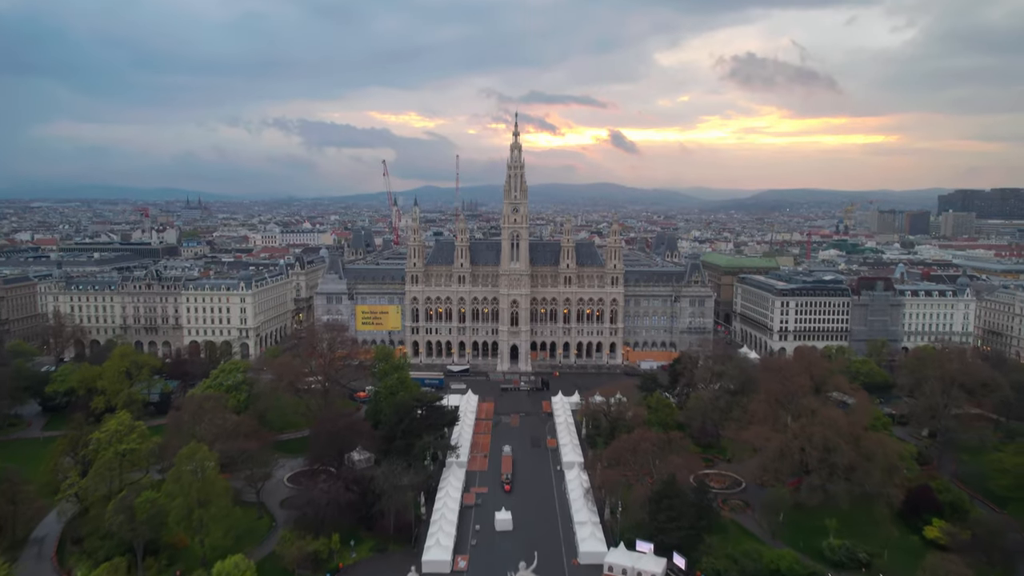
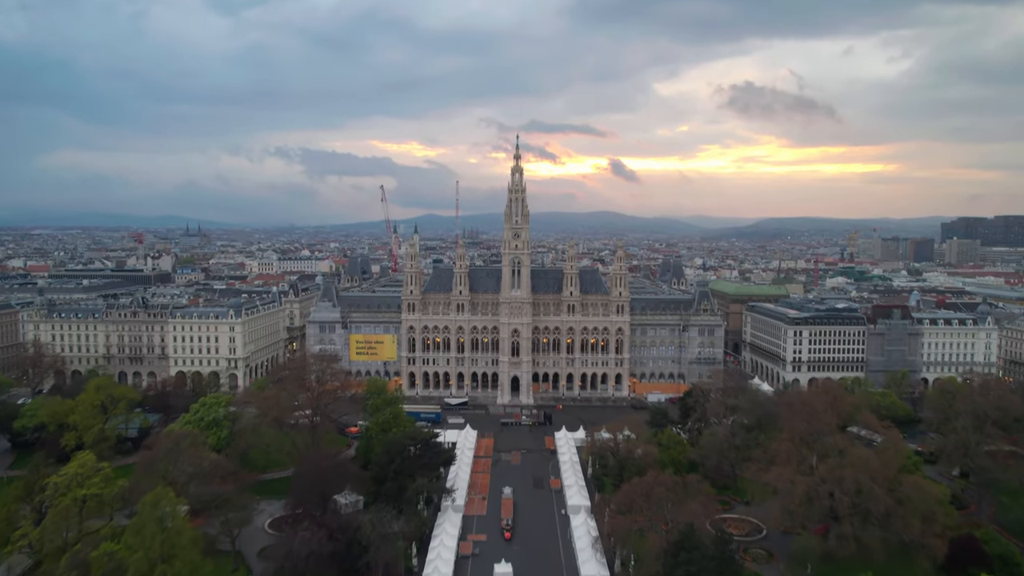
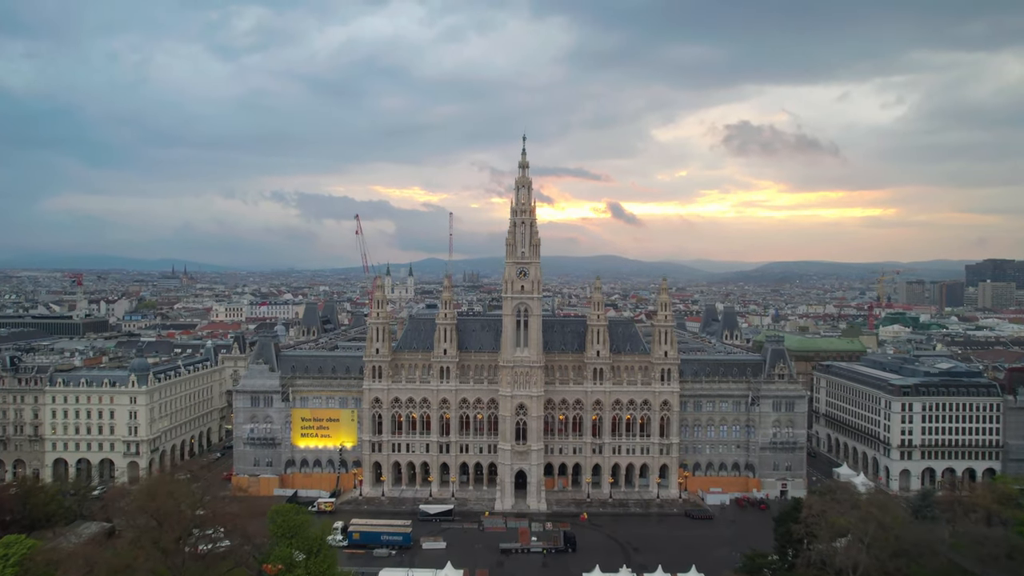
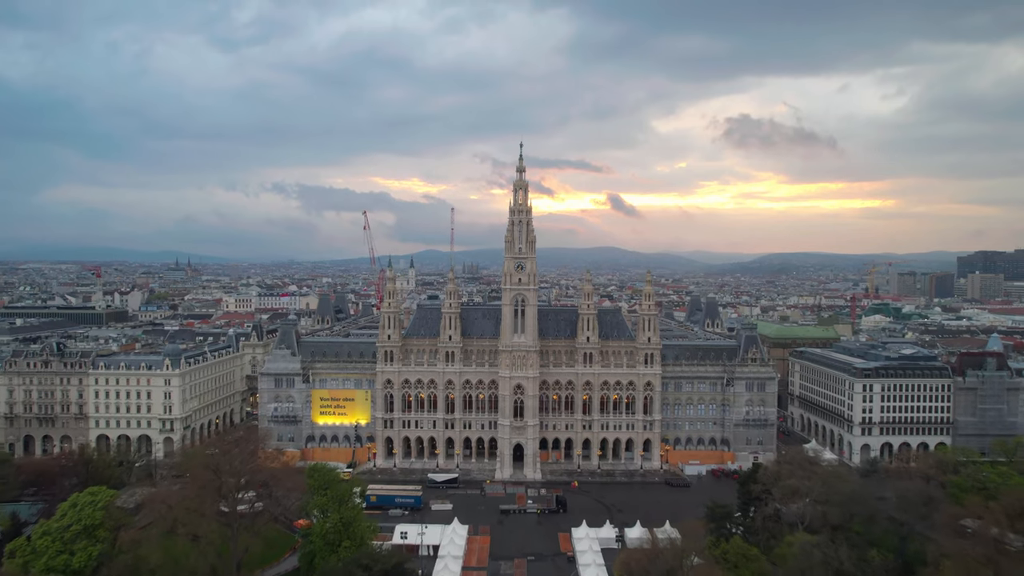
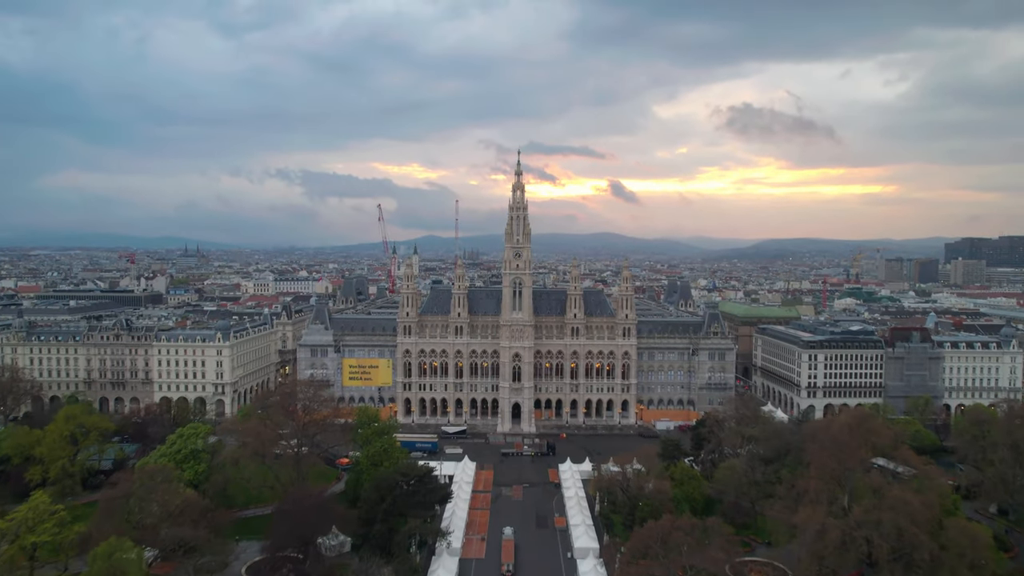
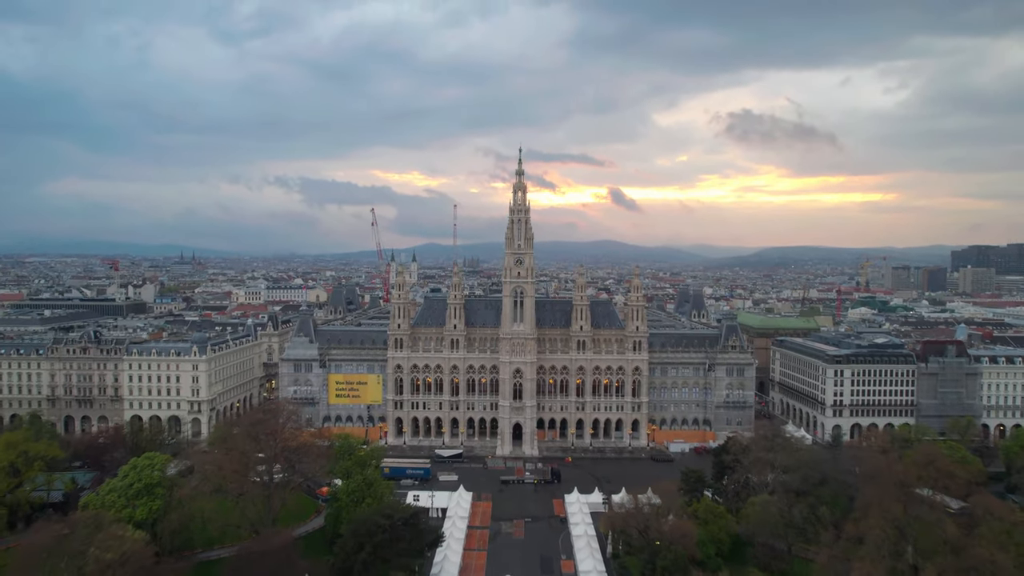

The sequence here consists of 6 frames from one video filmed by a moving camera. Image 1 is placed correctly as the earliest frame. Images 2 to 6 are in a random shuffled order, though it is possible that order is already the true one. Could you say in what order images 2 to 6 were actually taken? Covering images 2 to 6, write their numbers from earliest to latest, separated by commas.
2, 5, 6, 4, 3
